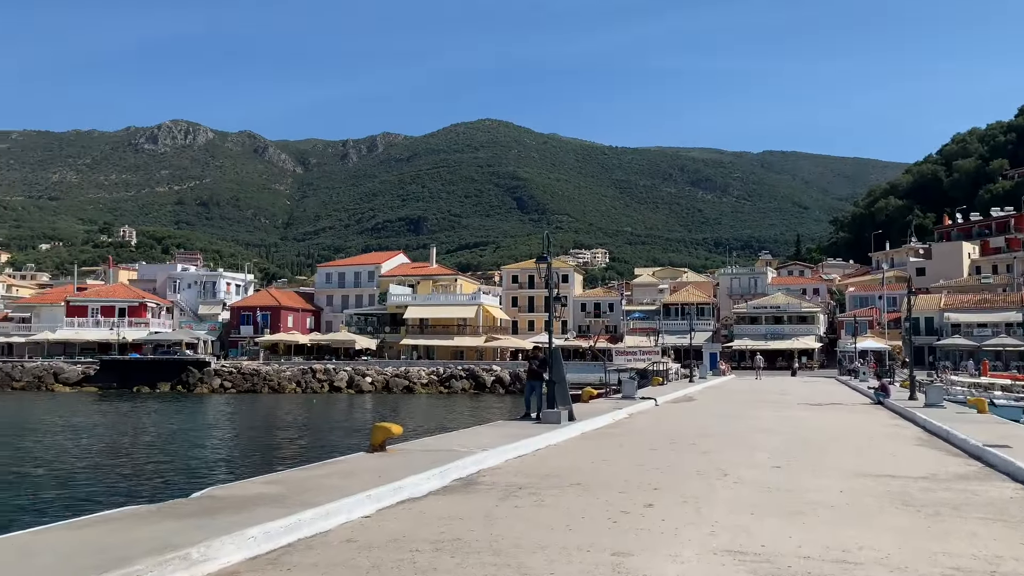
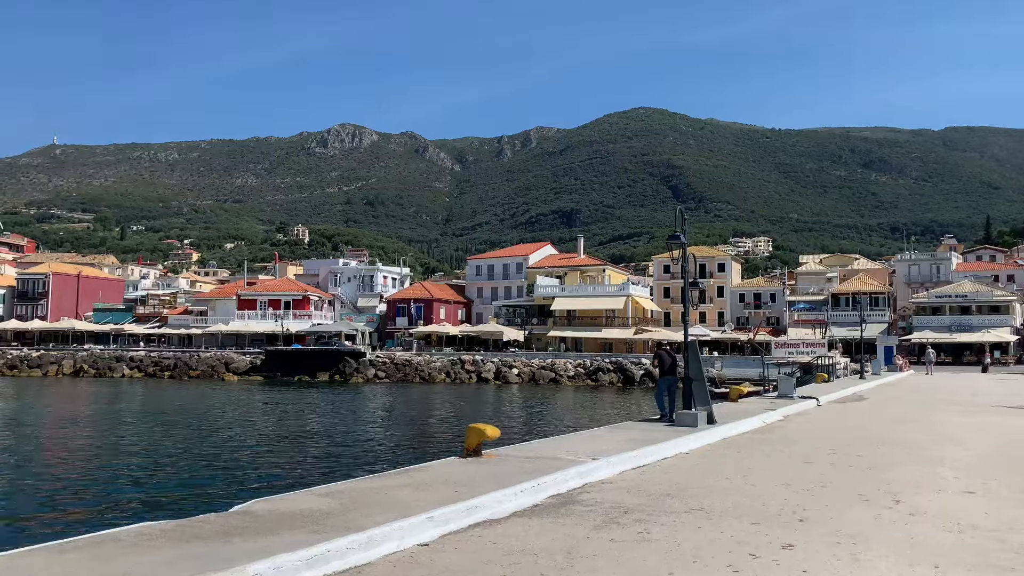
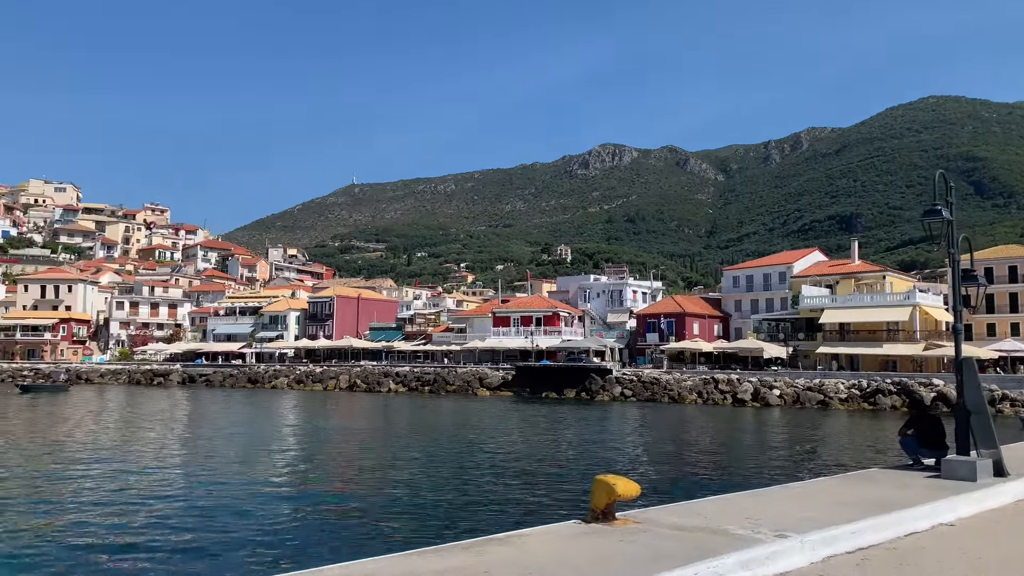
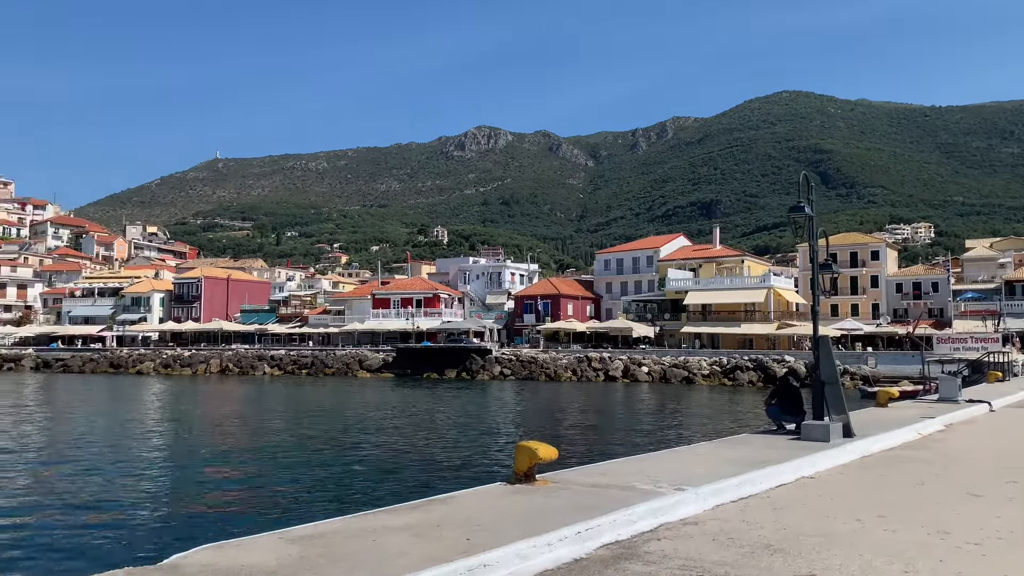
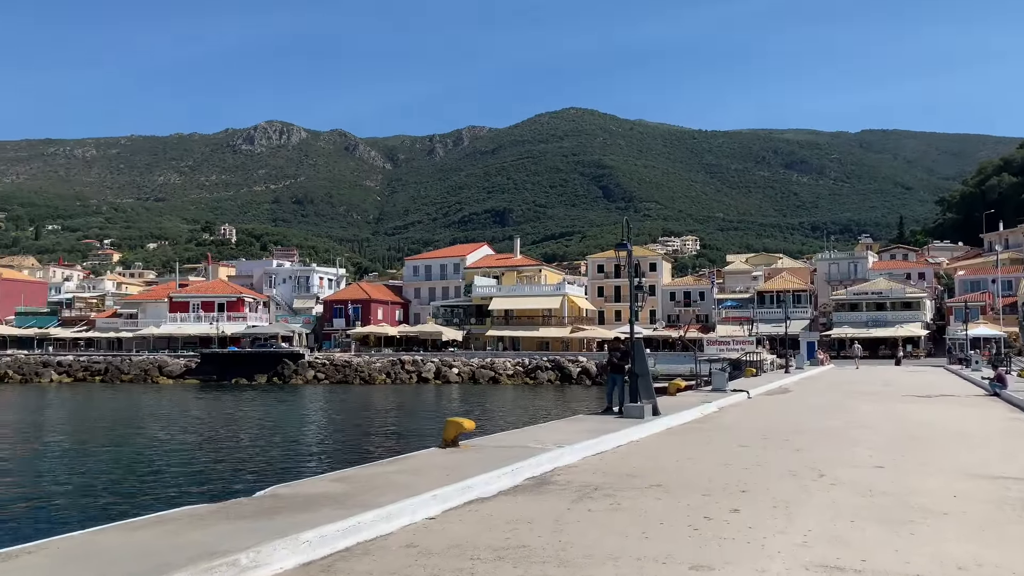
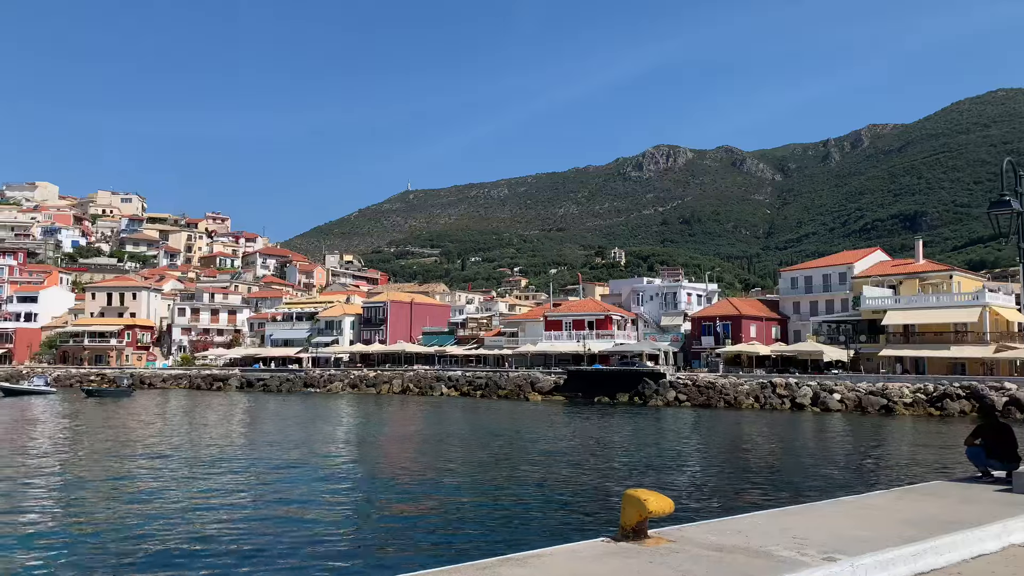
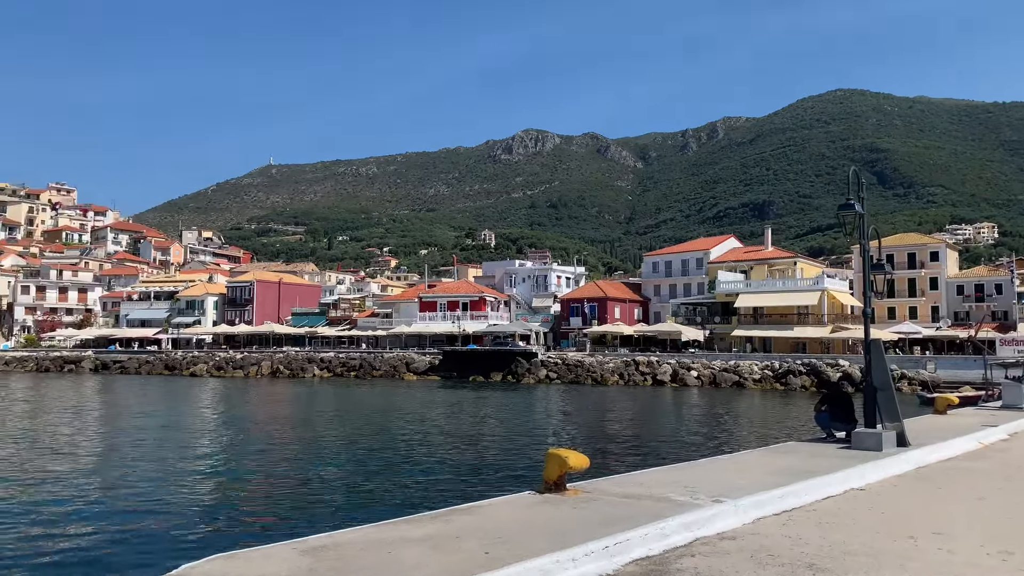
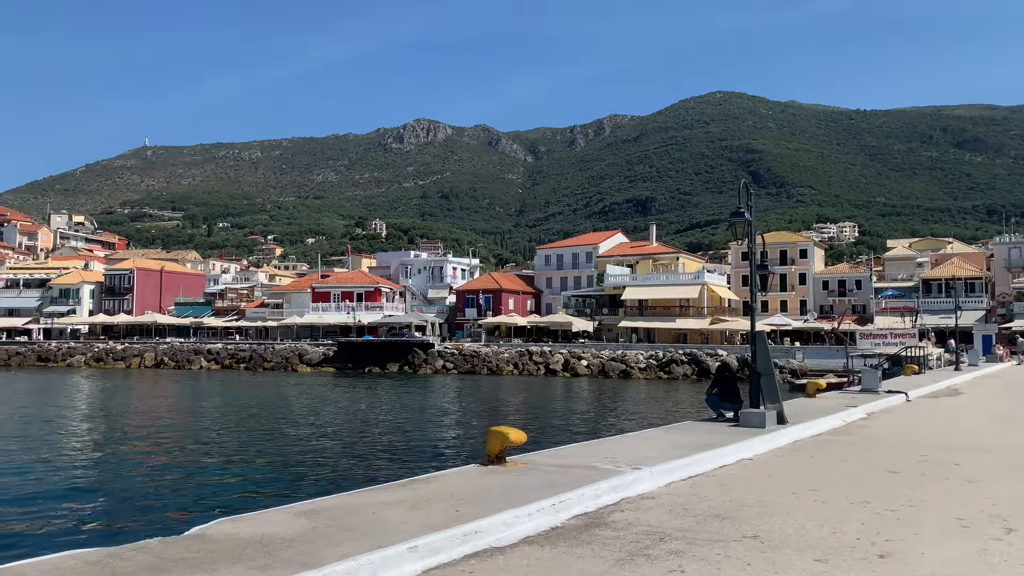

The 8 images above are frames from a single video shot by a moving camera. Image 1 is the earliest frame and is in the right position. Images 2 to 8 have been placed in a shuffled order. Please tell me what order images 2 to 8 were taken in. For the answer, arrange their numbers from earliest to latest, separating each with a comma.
5, 2, 8, 4, 7, 3, 6
